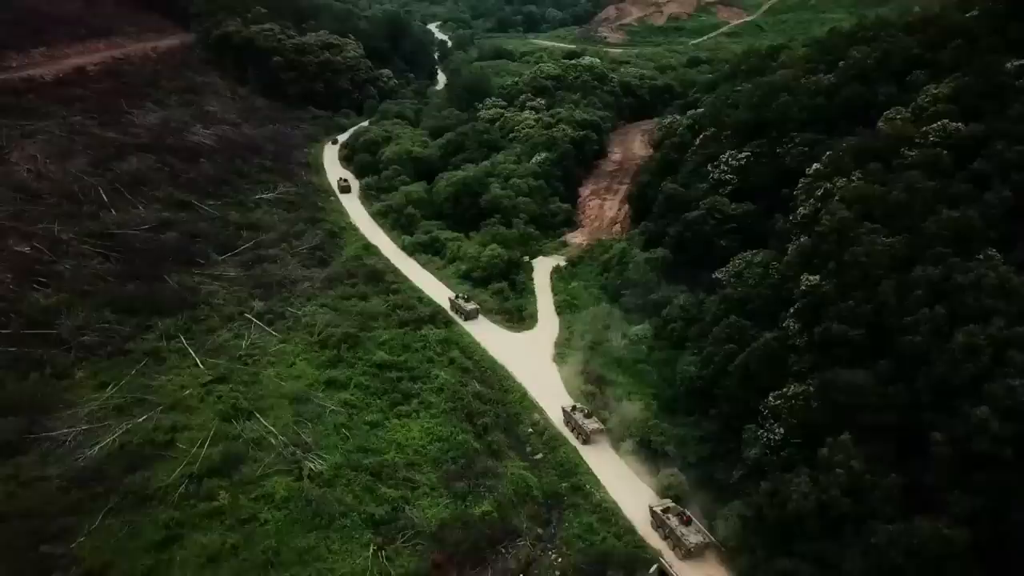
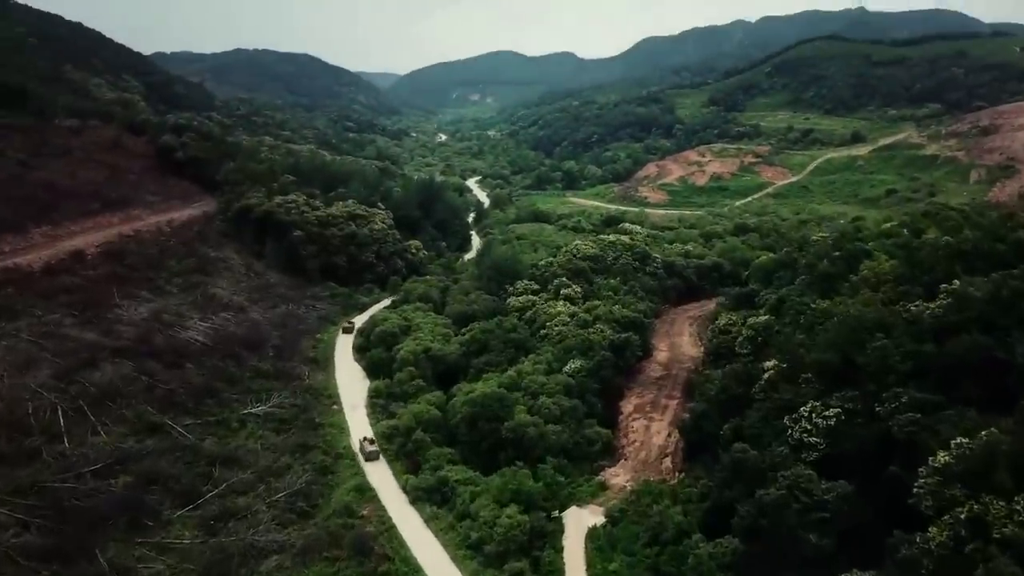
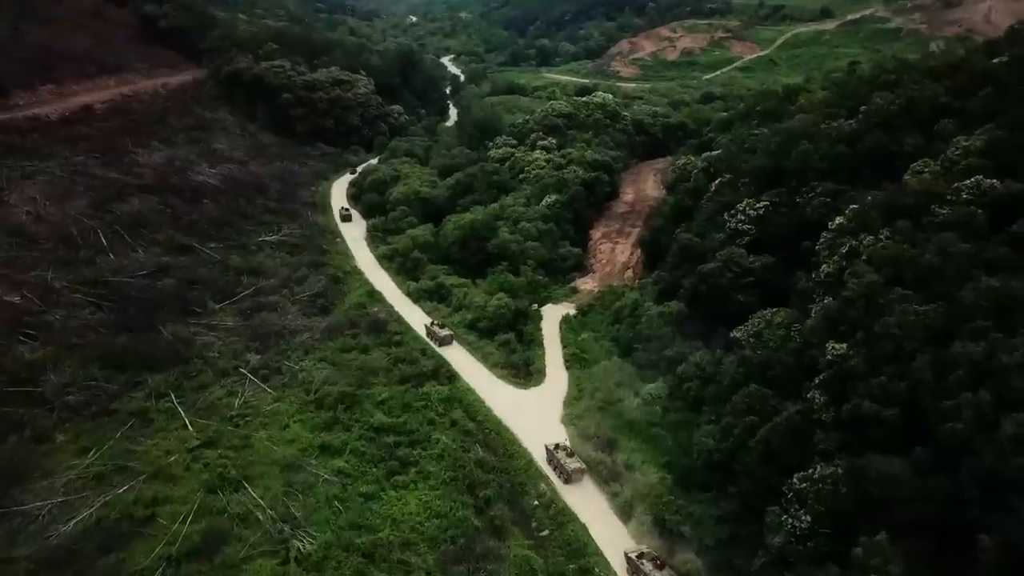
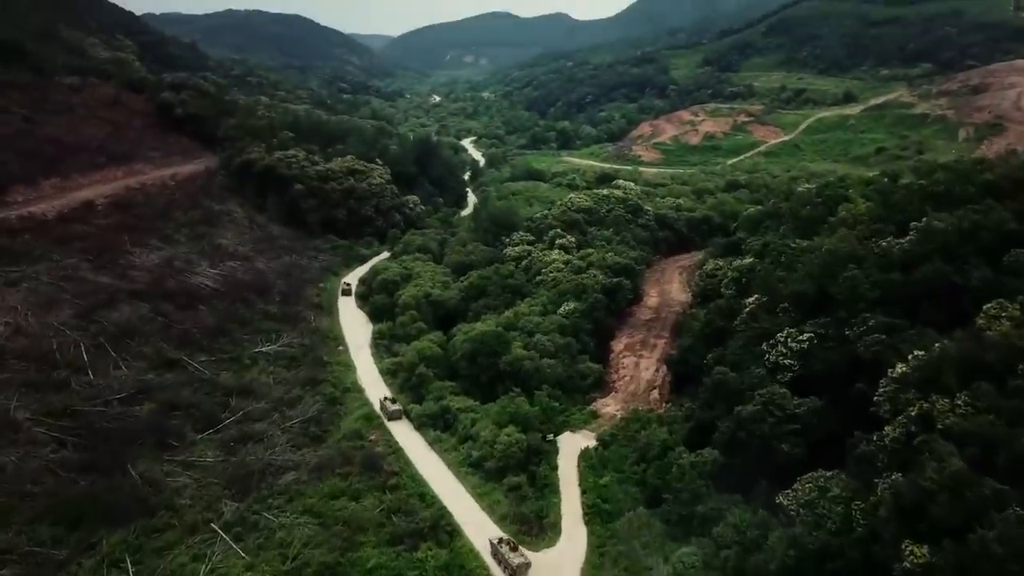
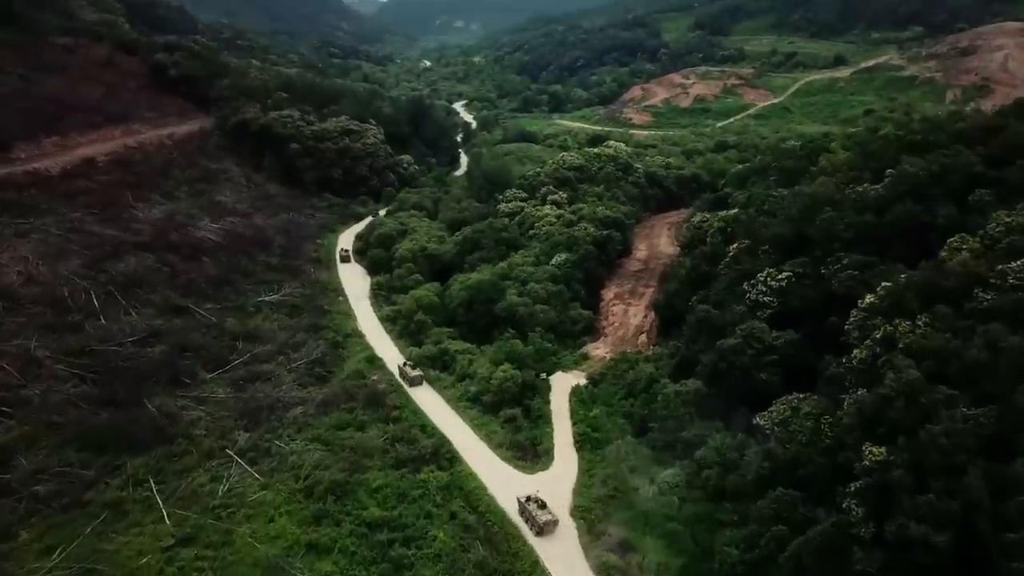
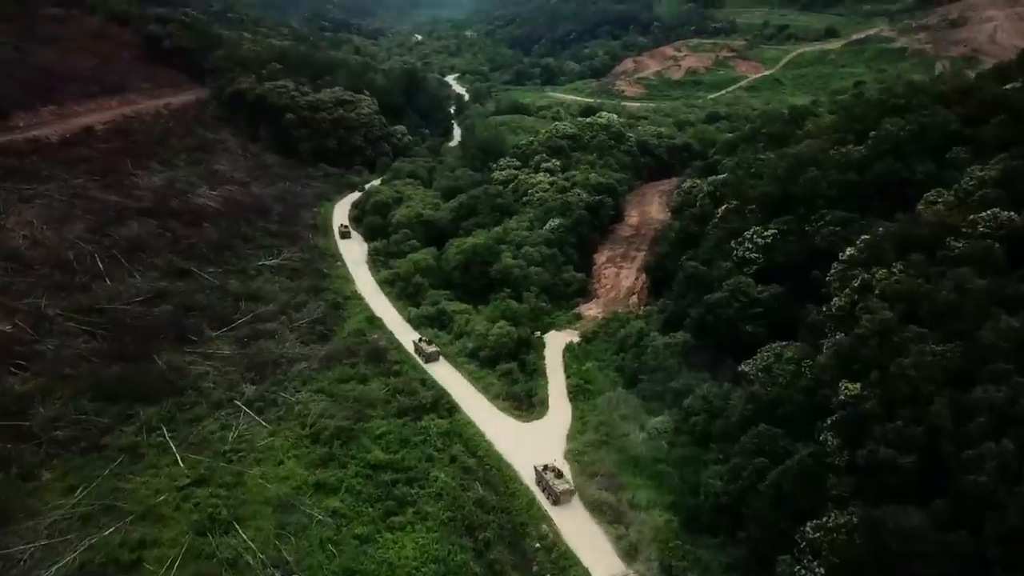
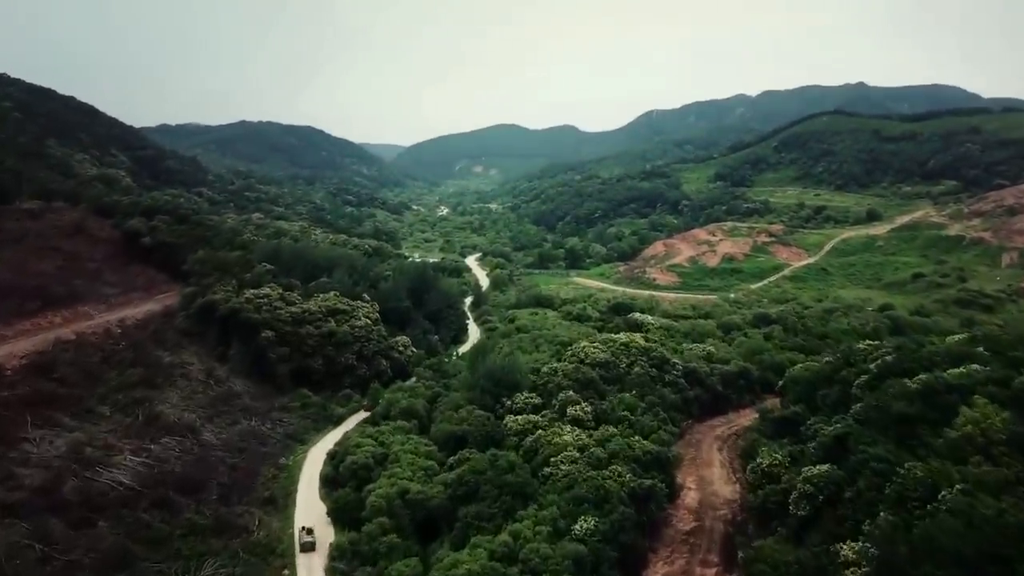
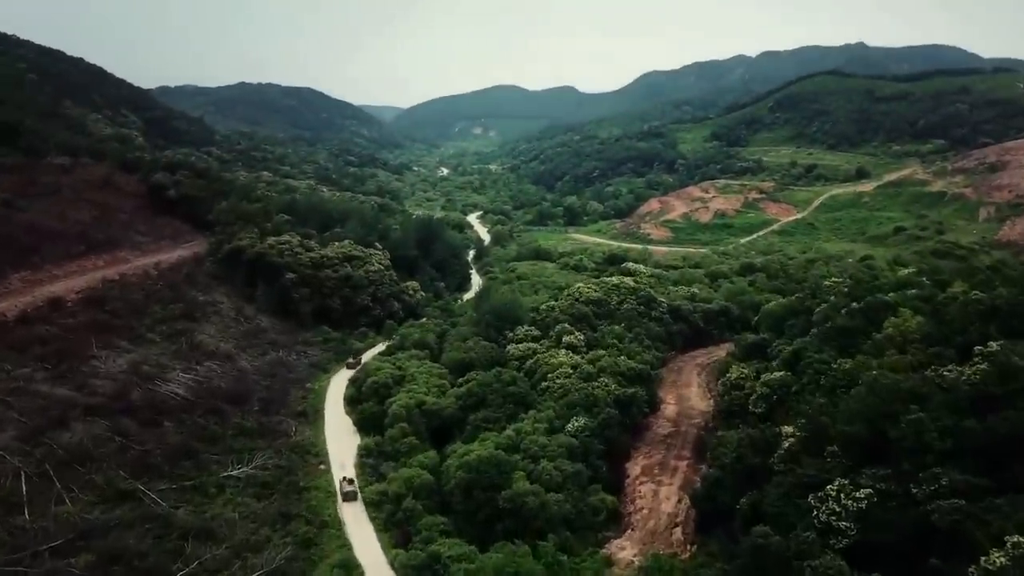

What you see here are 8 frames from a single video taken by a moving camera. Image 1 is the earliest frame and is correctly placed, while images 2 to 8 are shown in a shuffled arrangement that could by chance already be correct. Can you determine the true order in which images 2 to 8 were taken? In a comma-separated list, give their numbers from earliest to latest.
3, 6, 5, 4, 2, 8, 7
